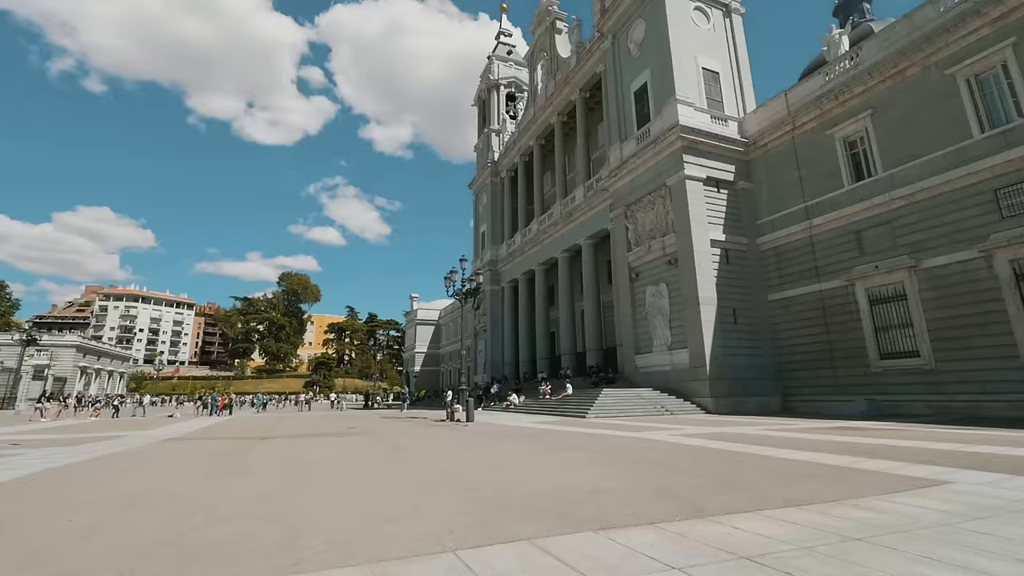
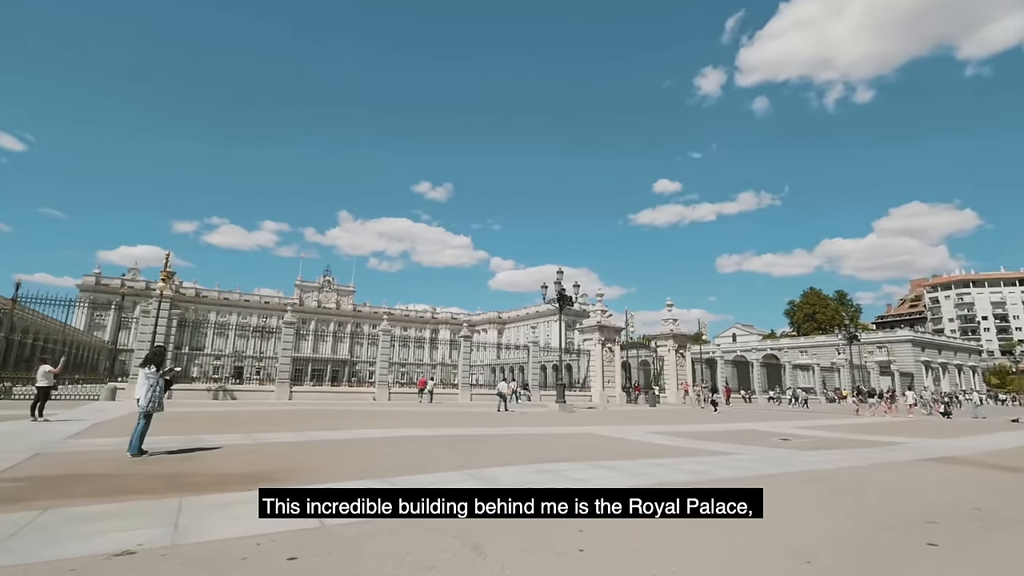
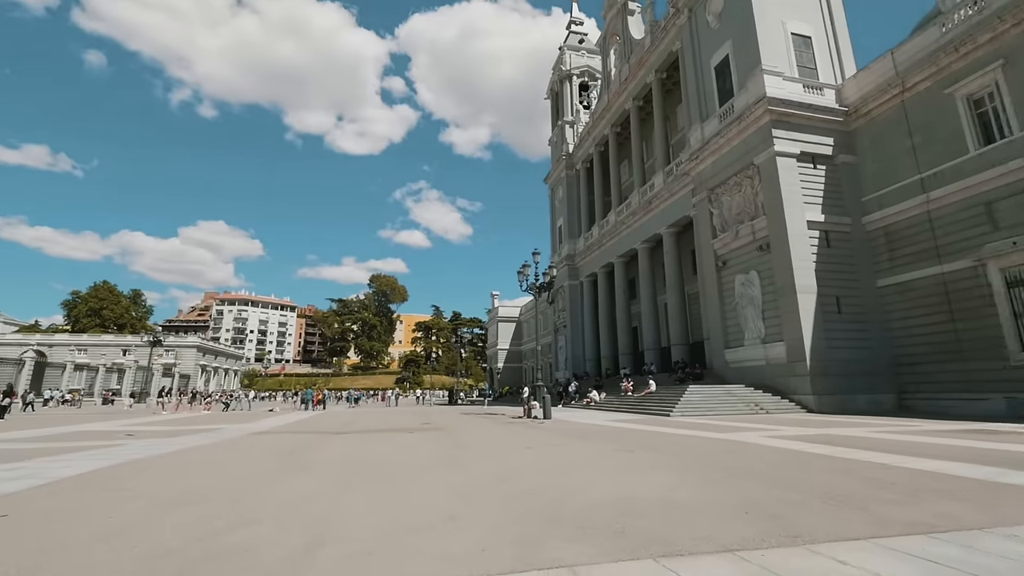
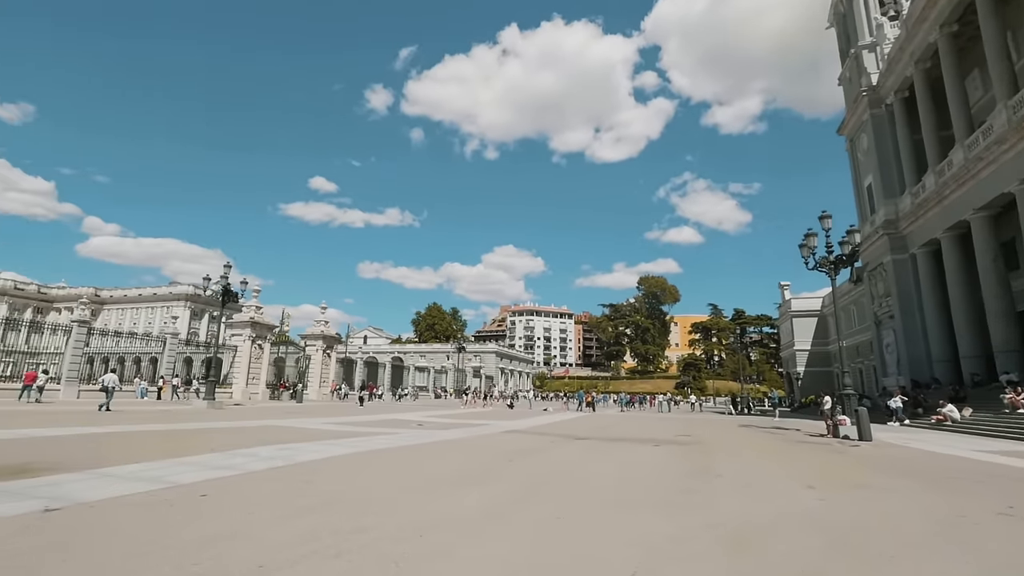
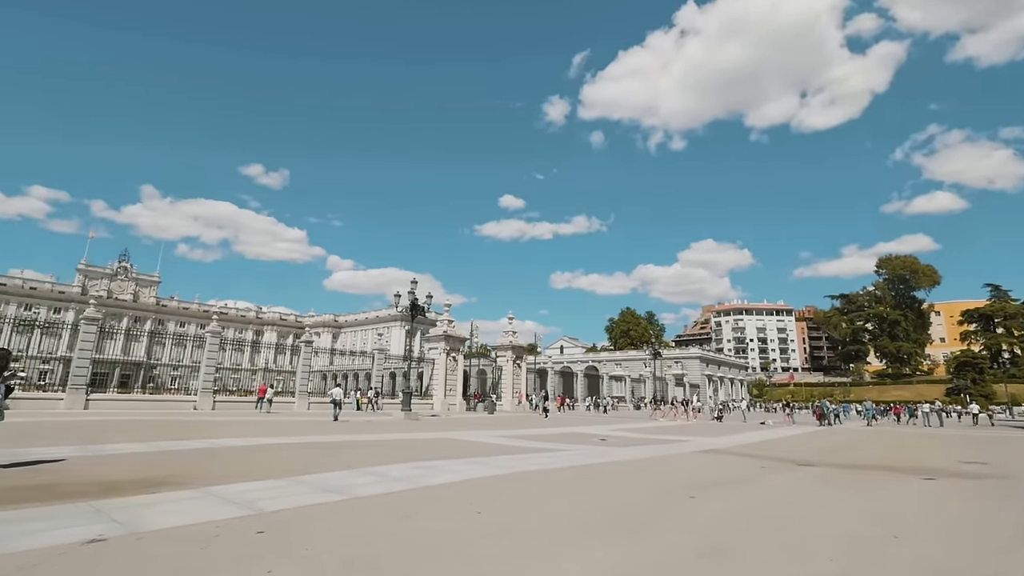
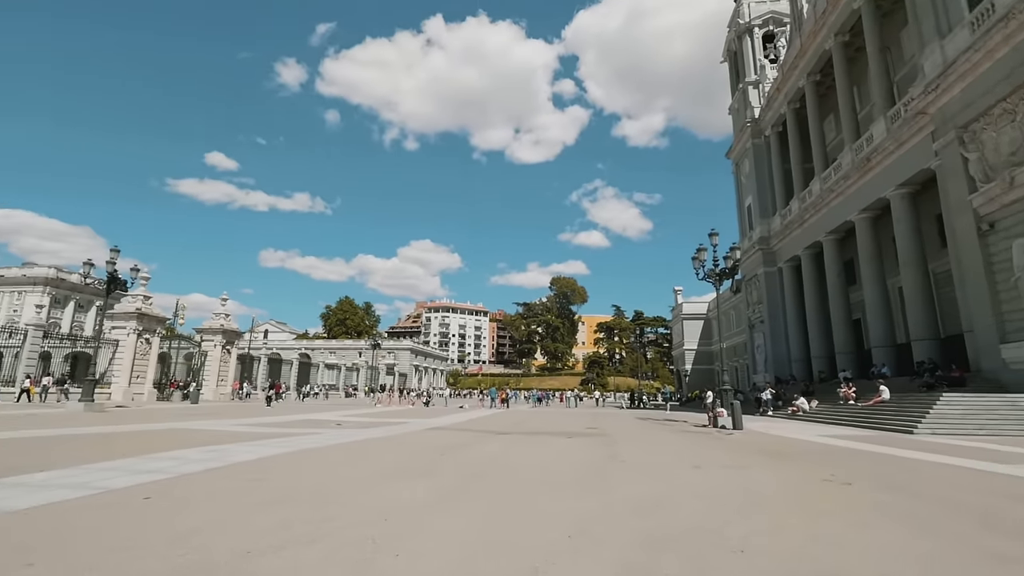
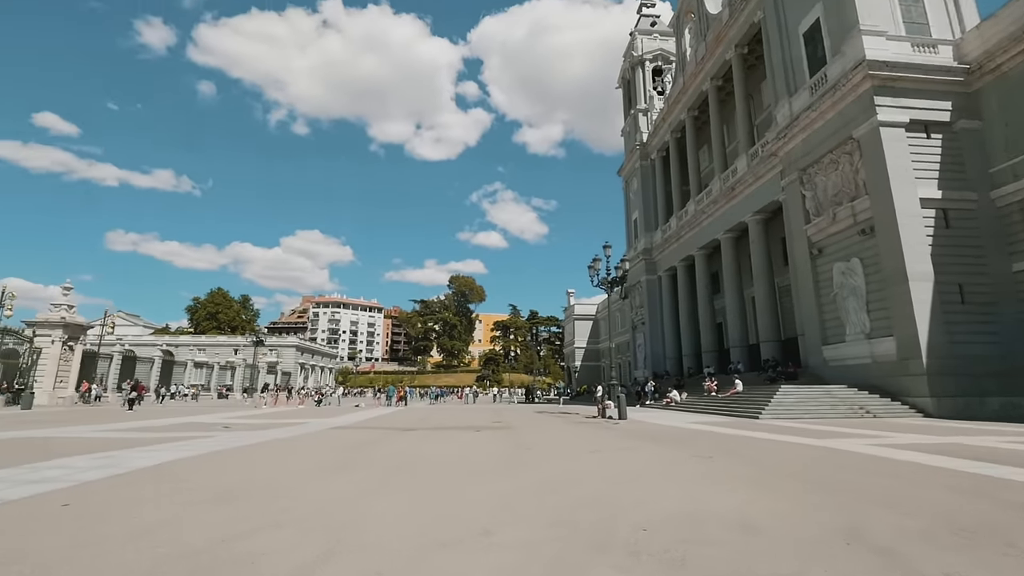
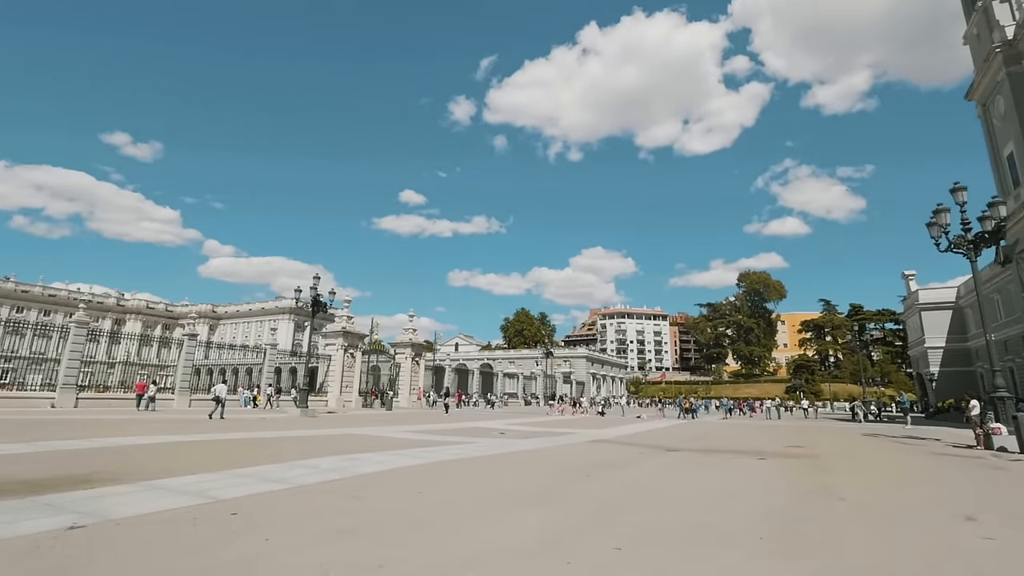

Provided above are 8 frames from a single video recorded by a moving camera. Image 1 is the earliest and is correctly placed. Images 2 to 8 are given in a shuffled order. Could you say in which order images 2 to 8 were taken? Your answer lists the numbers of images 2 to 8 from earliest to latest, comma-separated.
3, 7, 6, 4, 8, 5, 2
